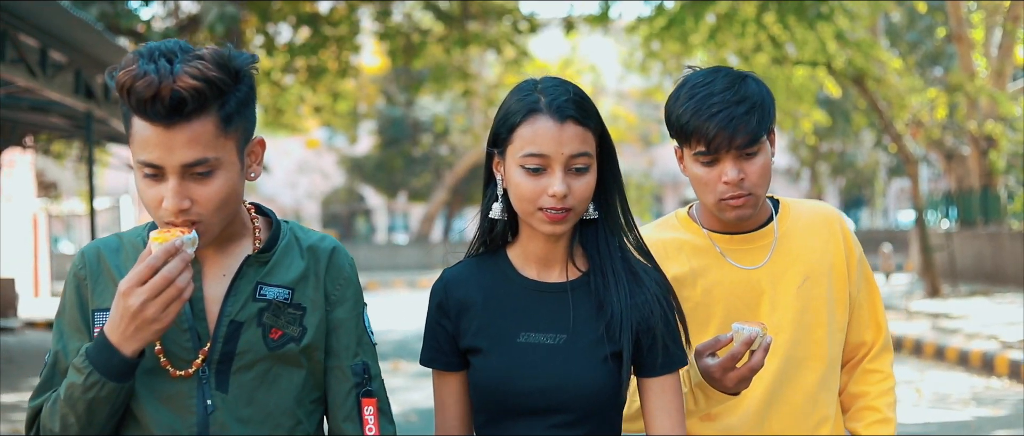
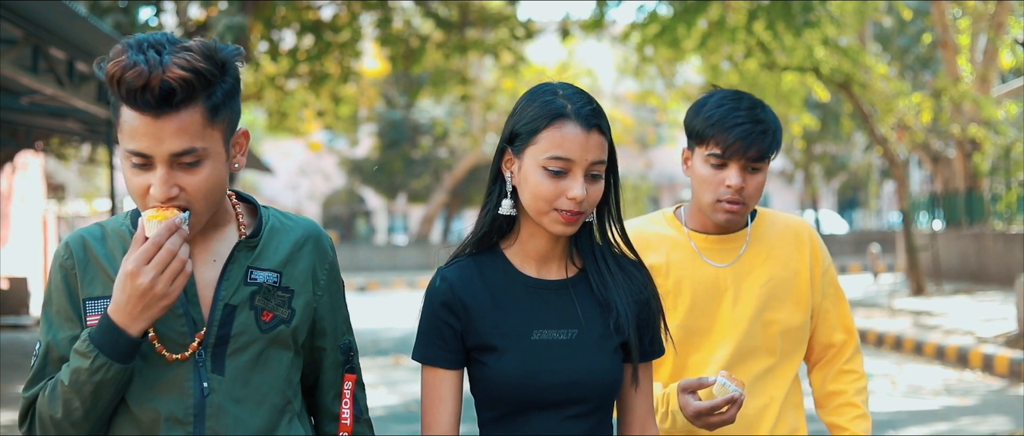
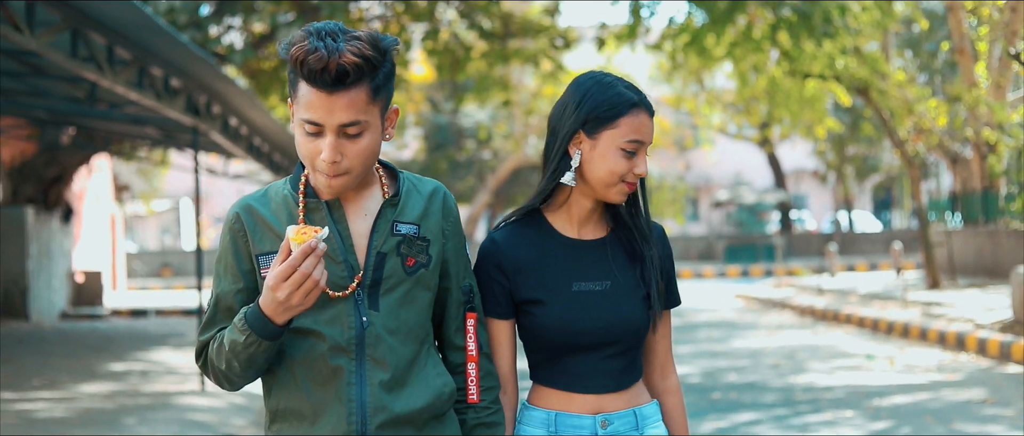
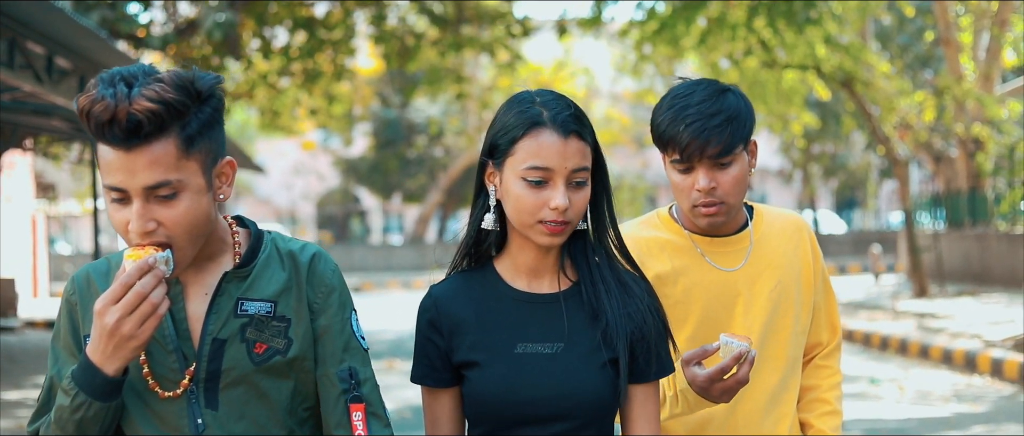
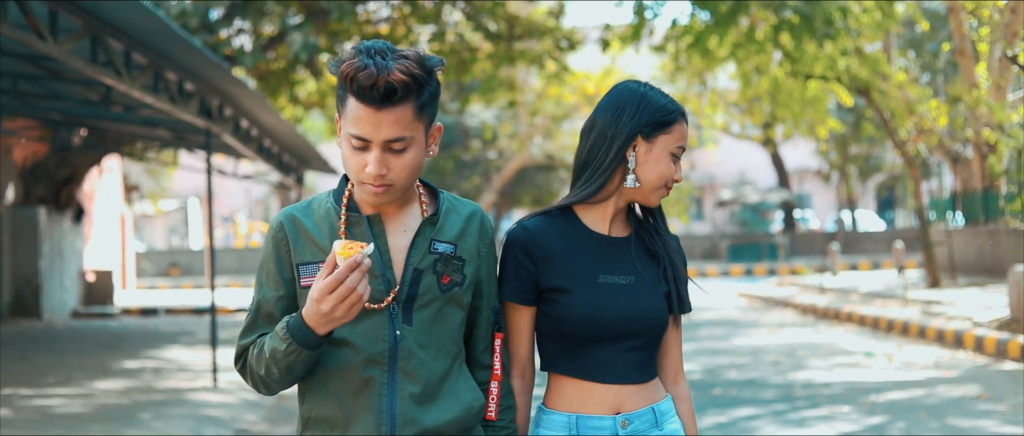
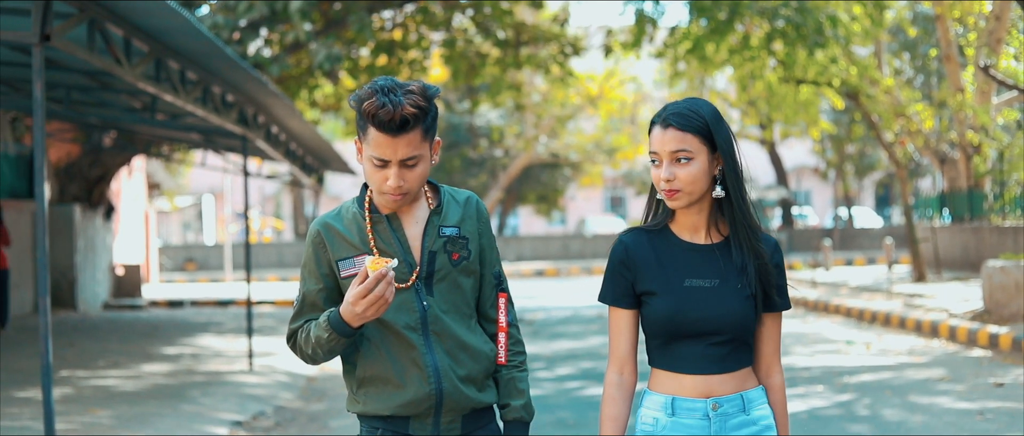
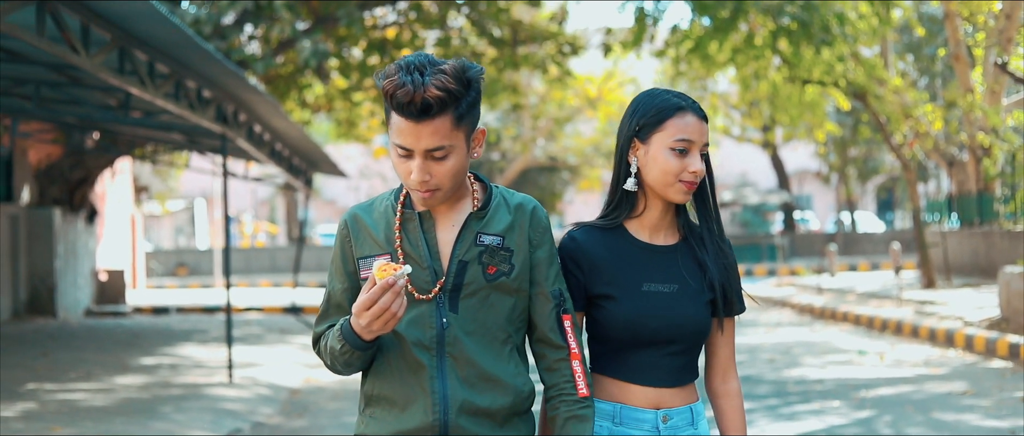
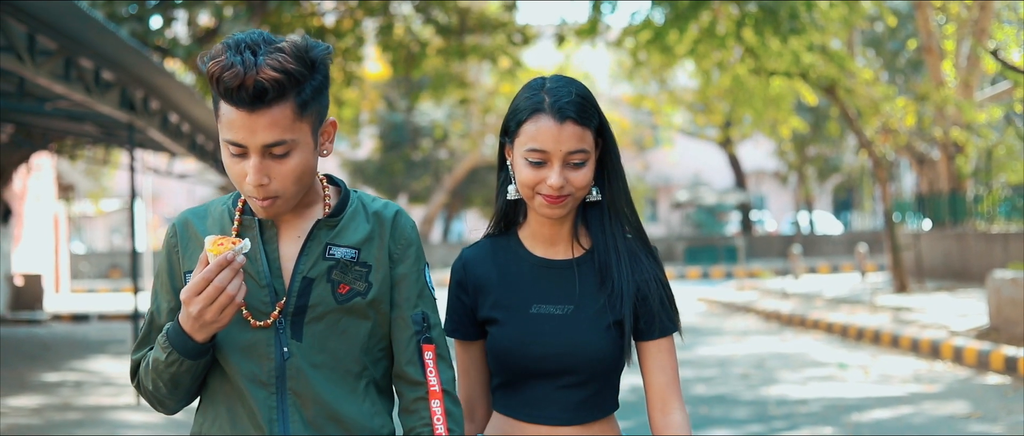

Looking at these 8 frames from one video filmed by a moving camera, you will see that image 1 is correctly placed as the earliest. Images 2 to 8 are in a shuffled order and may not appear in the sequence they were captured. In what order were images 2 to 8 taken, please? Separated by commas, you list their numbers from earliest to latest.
4, 2, 8, 3, 5, 7, 6
